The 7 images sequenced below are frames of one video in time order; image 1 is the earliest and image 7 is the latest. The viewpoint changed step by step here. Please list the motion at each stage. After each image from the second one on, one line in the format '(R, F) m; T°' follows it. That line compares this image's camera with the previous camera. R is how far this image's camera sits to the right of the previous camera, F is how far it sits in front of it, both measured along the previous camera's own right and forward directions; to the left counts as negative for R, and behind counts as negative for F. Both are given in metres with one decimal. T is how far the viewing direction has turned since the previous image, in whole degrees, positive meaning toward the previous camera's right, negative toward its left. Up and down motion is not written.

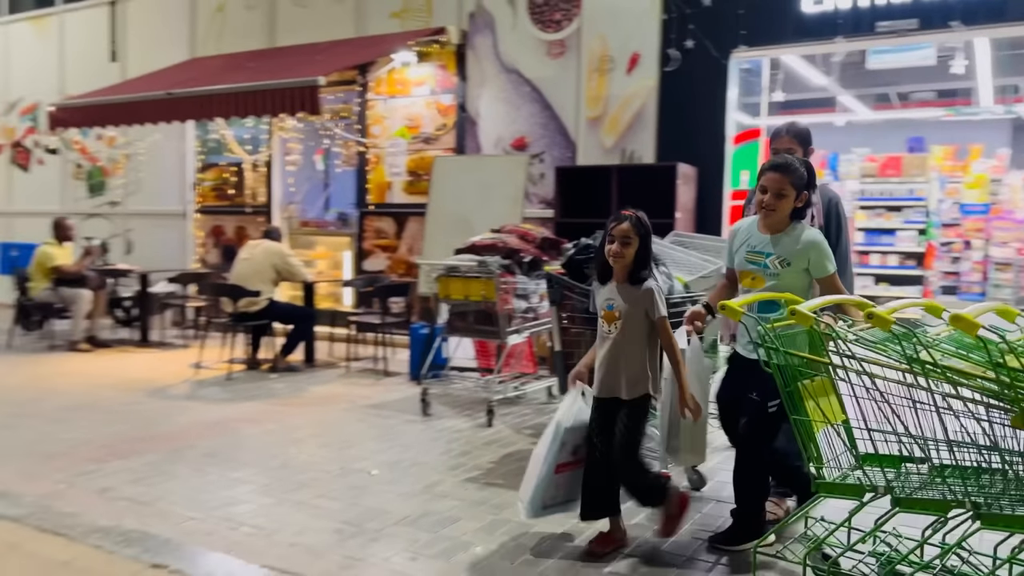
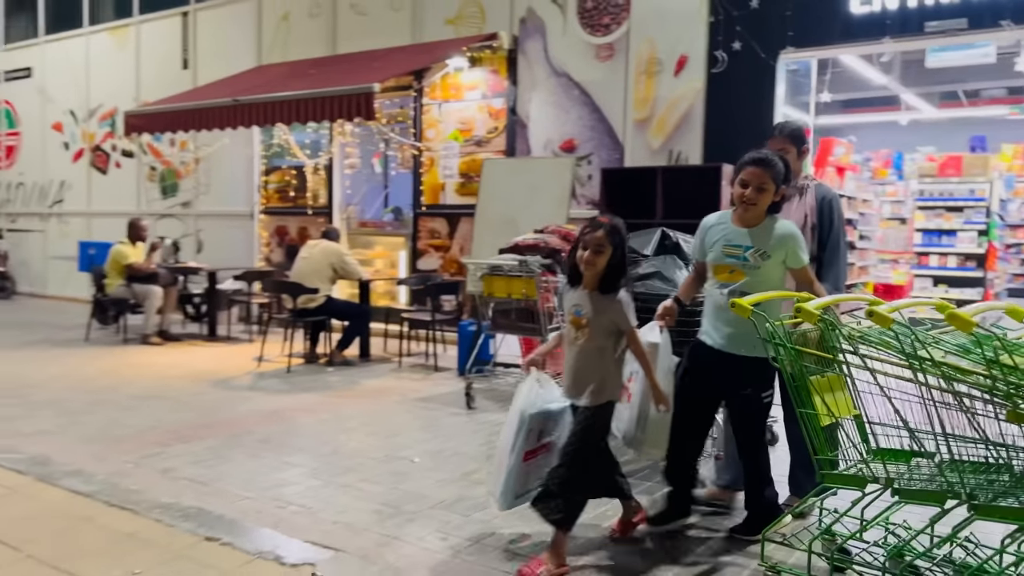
(+0.1, -0.2) m; -4°
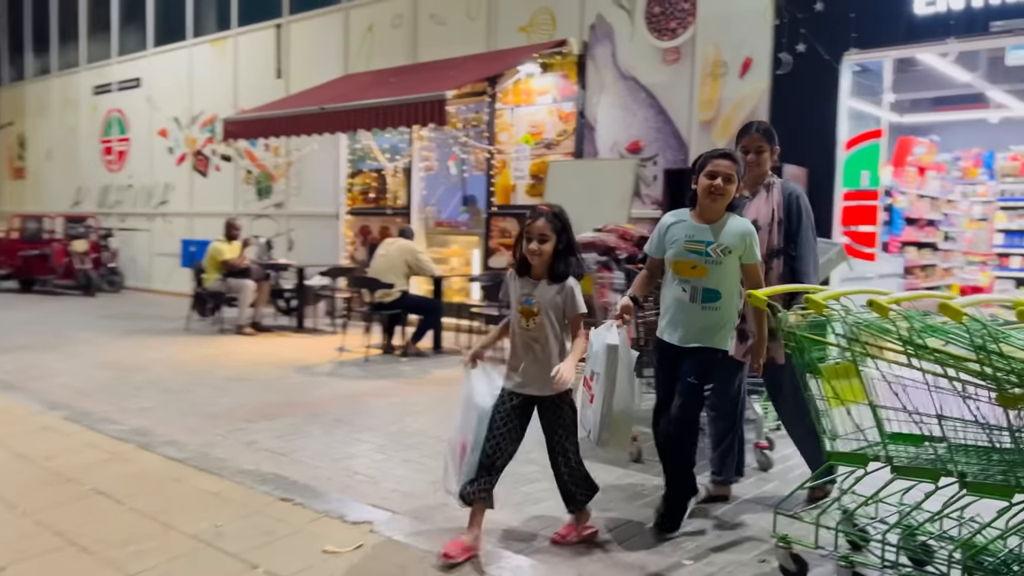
(+0.2, -0.3) m; -6°
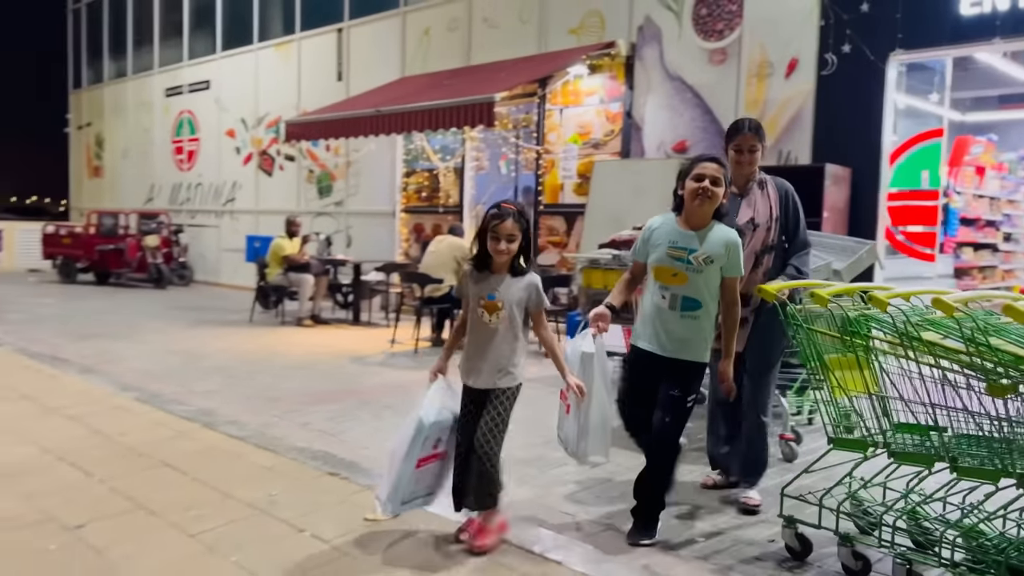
(+0.1, -0.2) m; -4°
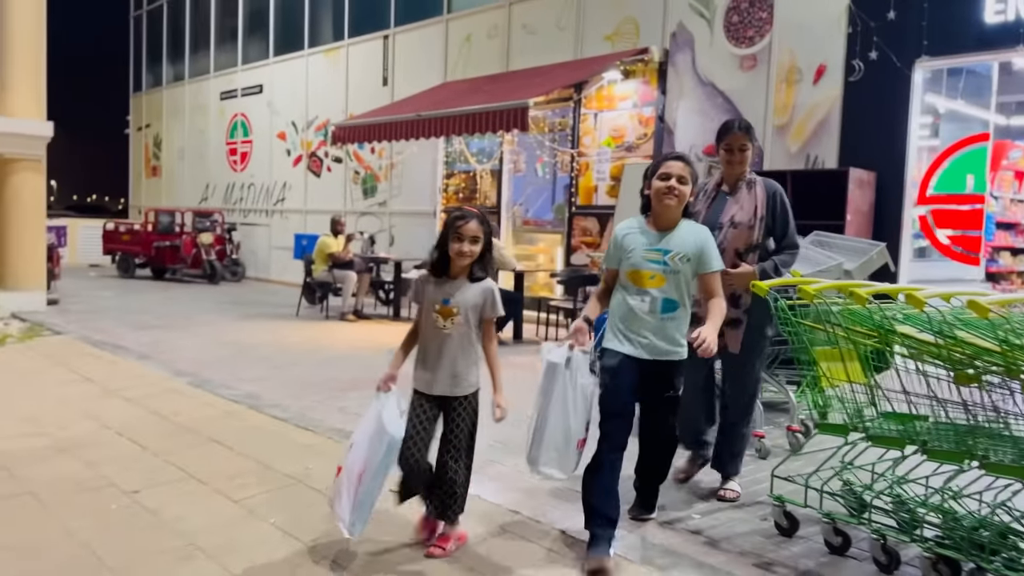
(+0.1, -0.3) m; -3°
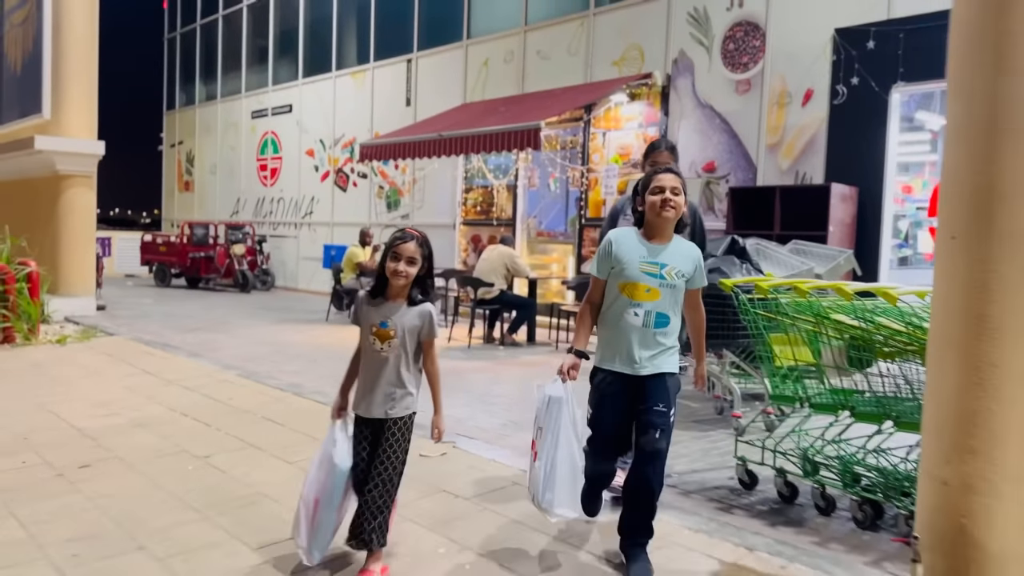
(0.0, -0.8) m; -1°
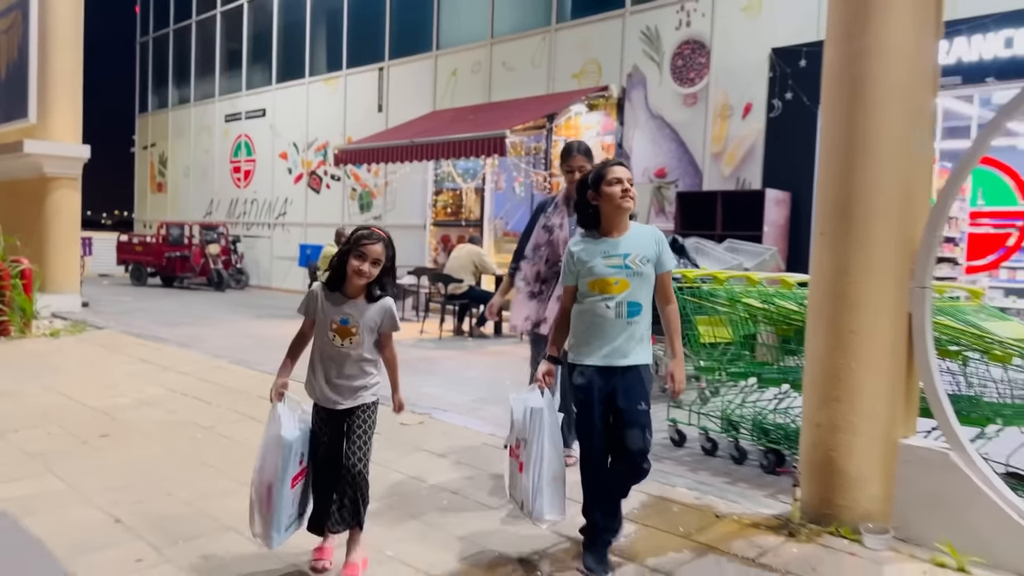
(0.0, -0.8) m; +2°
